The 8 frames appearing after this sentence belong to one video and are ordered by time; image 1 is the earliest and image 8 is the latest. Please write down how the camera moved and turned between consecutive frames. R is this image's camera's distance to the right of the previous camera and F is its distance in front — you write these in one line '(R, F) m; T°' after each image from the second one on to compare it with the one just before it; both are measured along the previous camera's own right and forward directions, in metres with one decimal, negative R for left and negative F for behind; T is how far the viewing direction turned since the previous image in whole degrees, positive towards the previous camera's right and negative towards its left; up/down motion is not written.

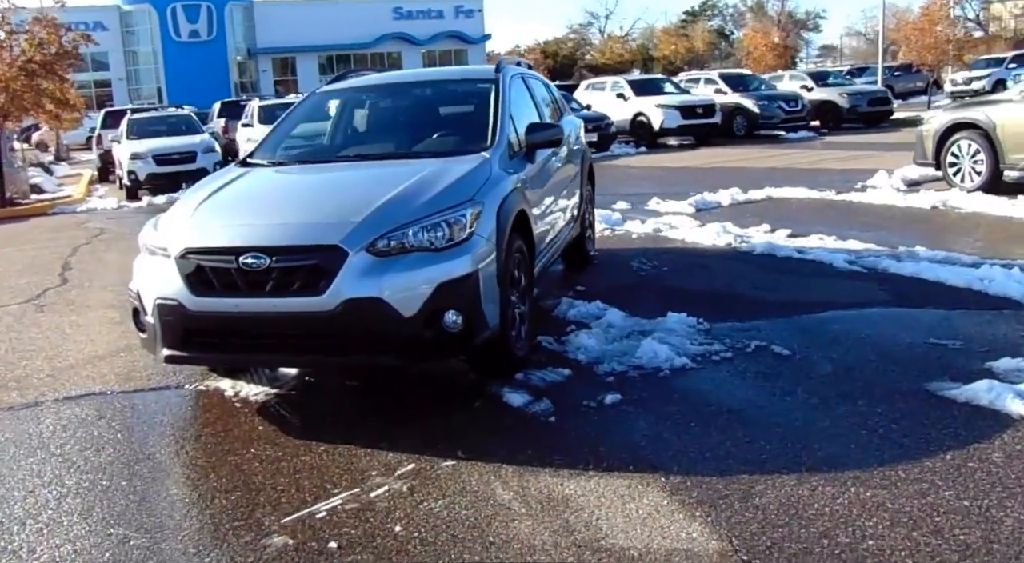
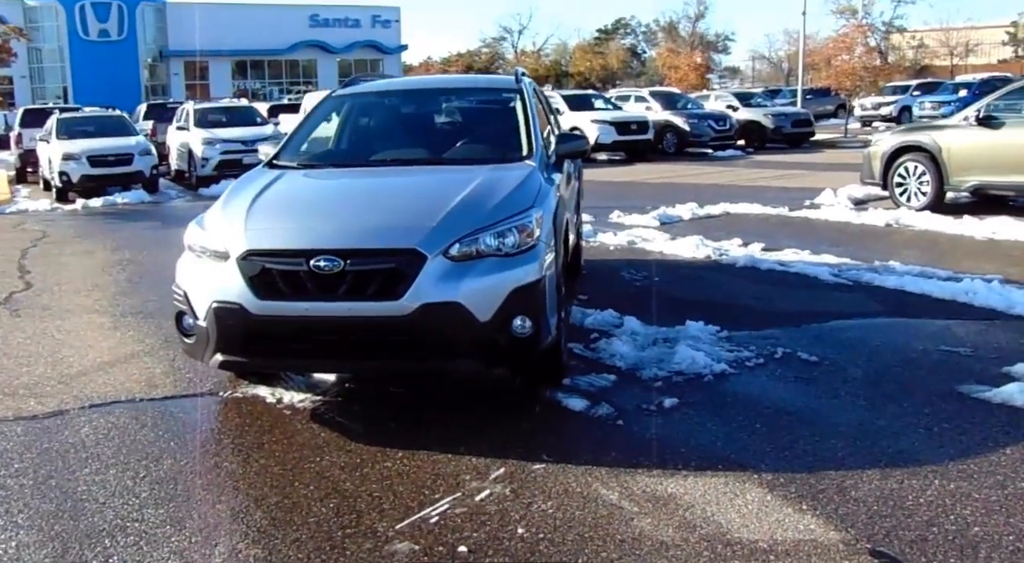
(-0.9, 0.0) m; +7°
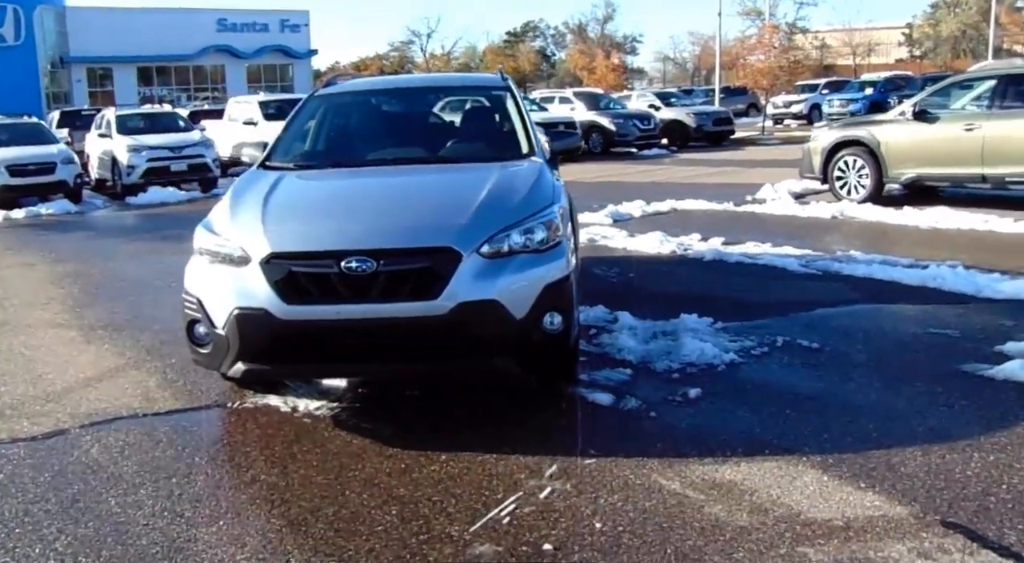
(-0.7, +0.1) m; +6°
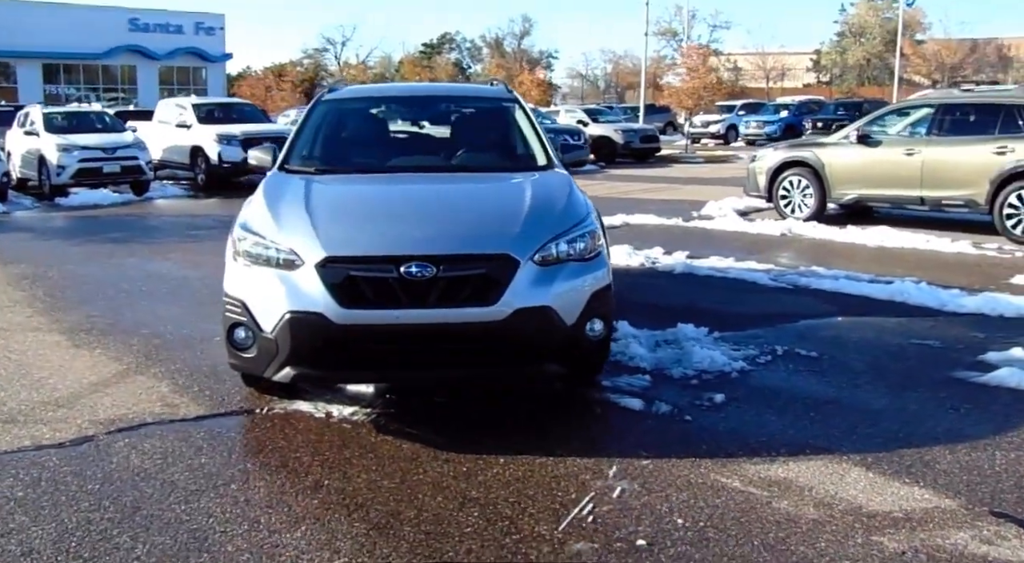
(-0.8, -0.1) m; +7°
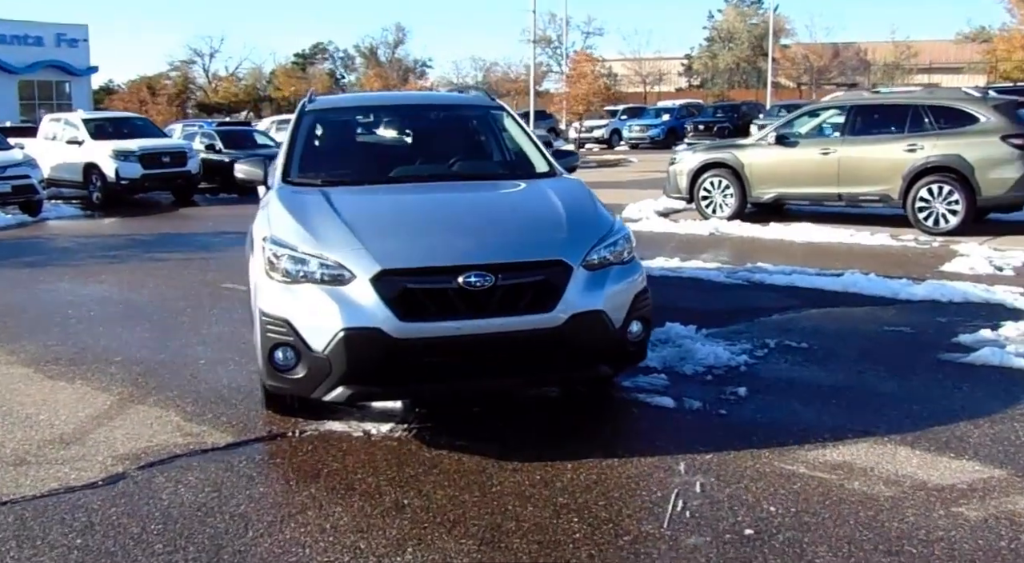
(-1.0, +0.1) m; +9°
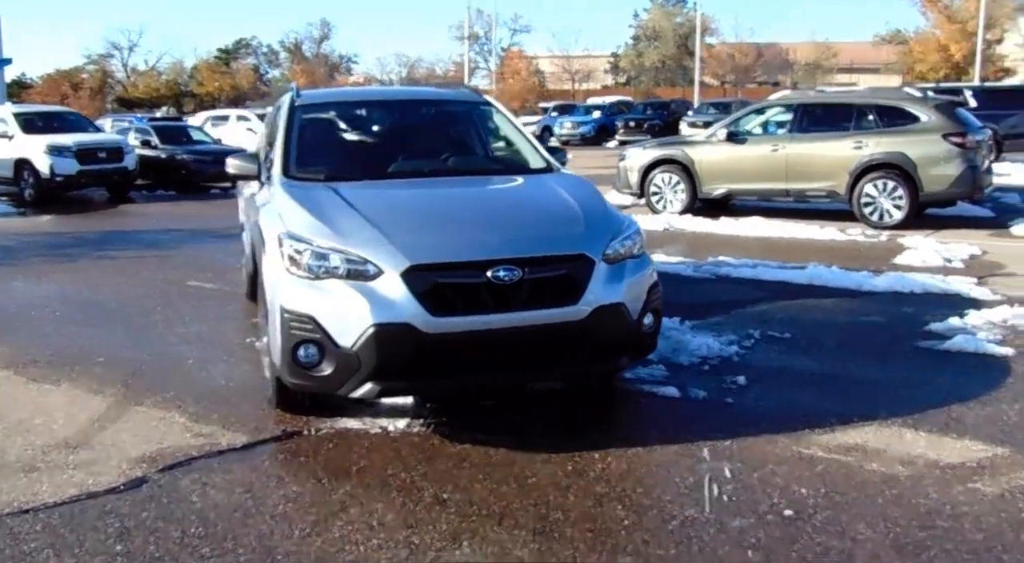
(-0.5, 0.0) m; +5°
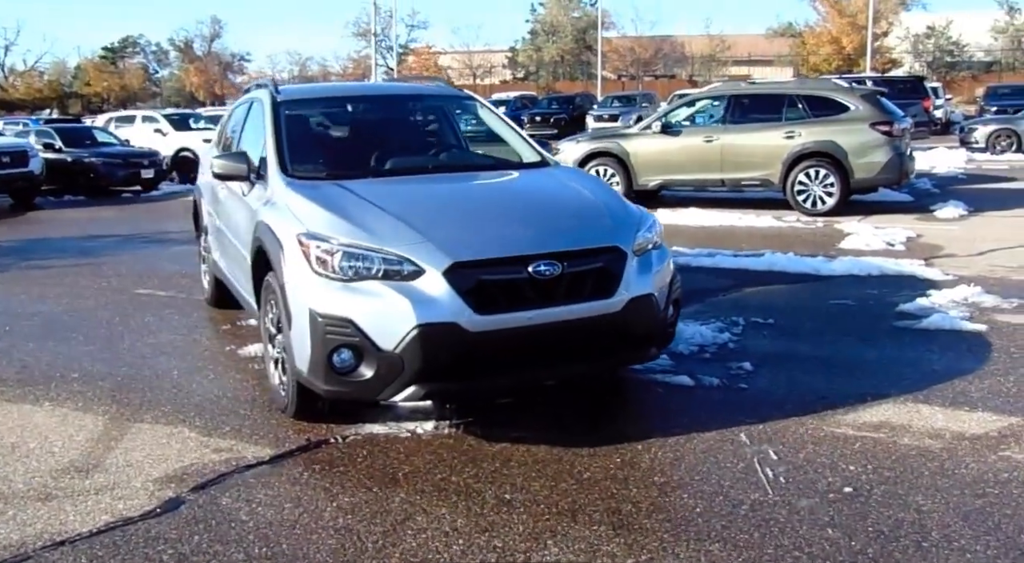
(-0.7, +0.1) m; +7°
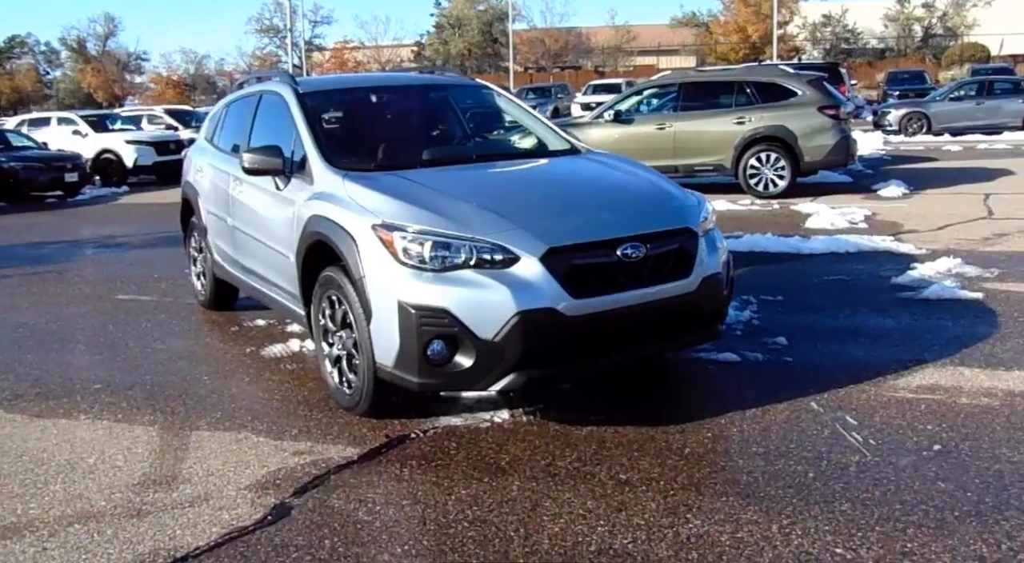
(-0.9, +0.1) m; +7°
